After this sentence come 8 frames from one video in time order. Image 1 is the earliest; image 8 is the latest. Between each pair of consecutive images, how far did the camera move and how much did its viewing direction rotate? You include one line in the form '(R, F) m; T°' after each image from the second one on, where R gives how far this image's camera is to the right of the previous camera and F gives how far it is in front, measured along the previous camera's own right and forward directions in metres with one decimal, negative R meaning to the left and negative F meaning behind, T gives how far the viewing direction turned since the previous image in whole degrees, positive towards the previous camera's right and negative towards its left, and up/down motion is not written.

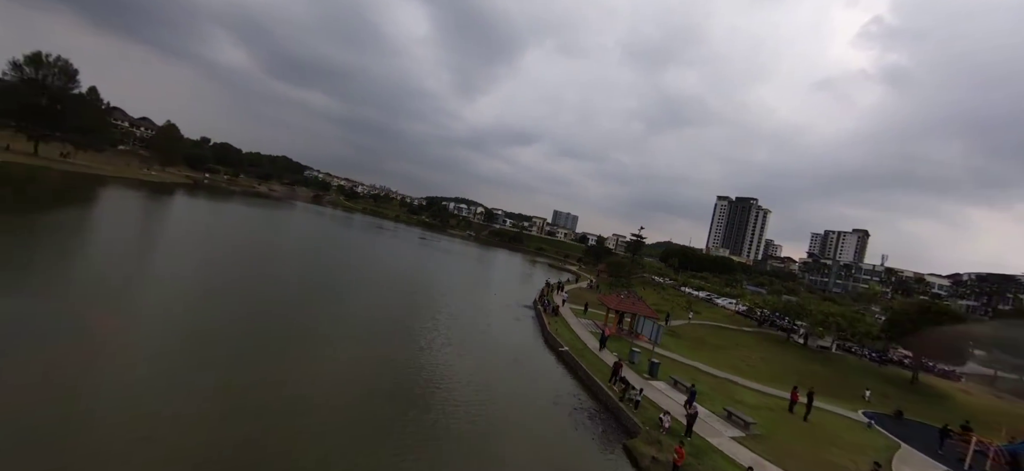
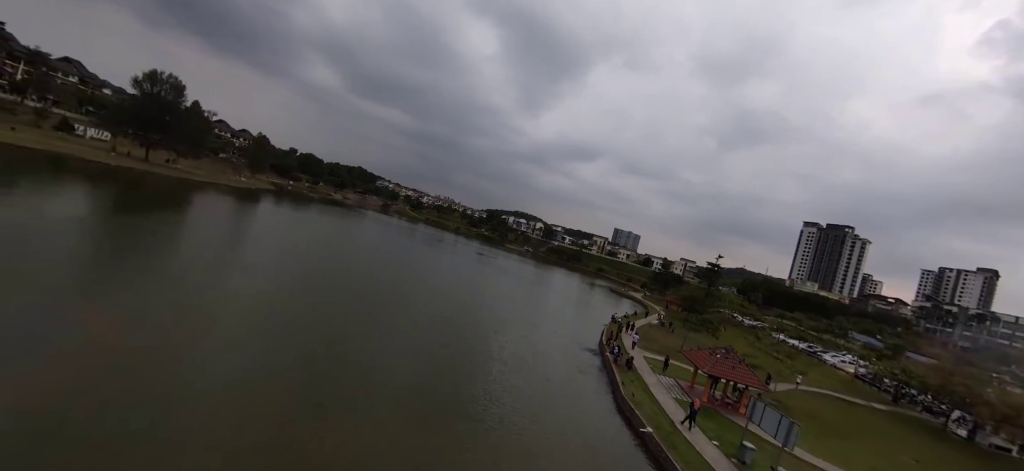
(-0.2, +1.1) m; -8°
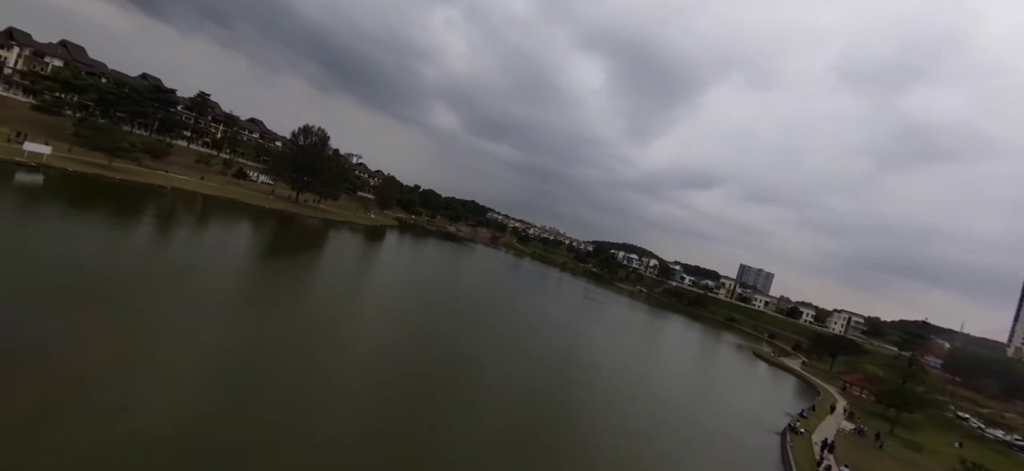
(-0.5, +1.7) m; -14°
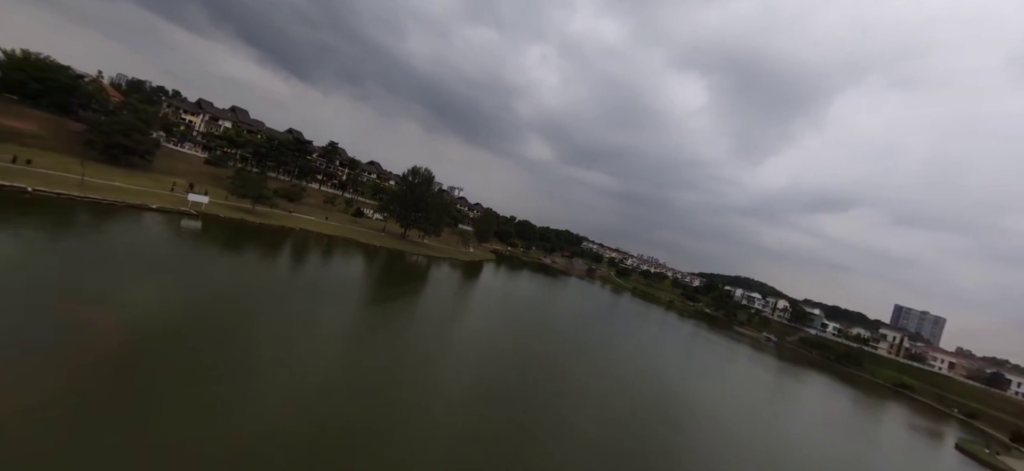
(-0.3, +1.4) m; -13°
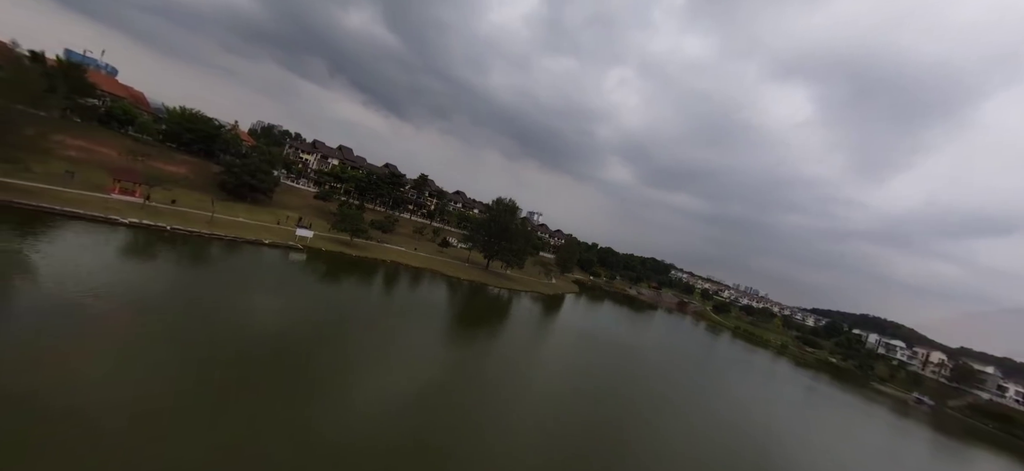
(-0.3, +1.2) m; -11°
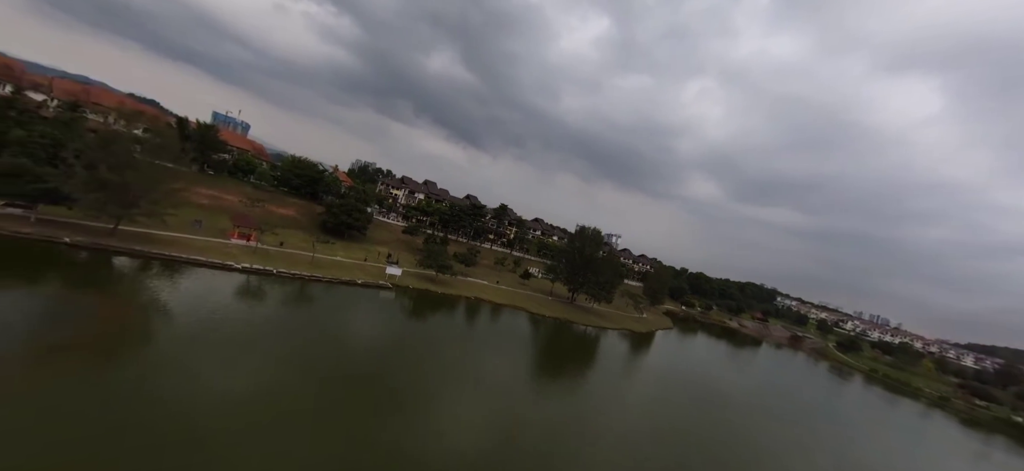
(-0.4, +1.3) m; -11°
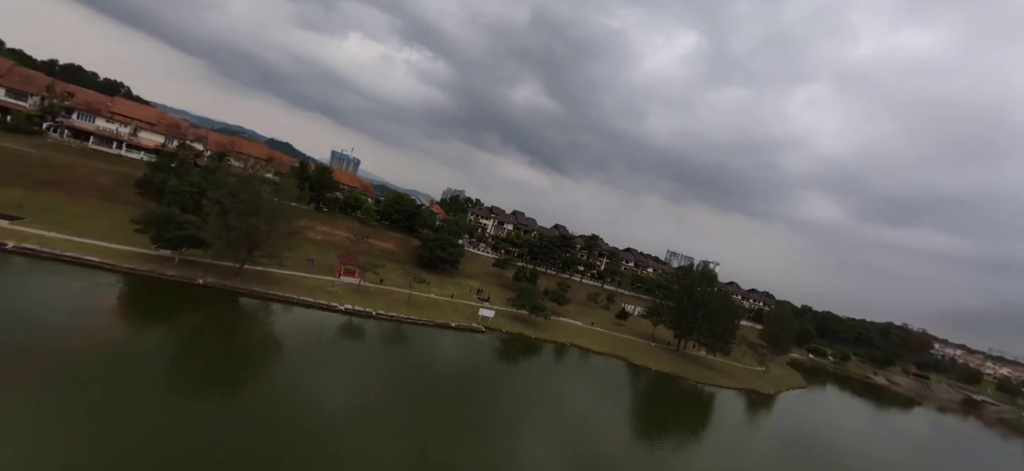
(-0.8, +1.8) m; -12°
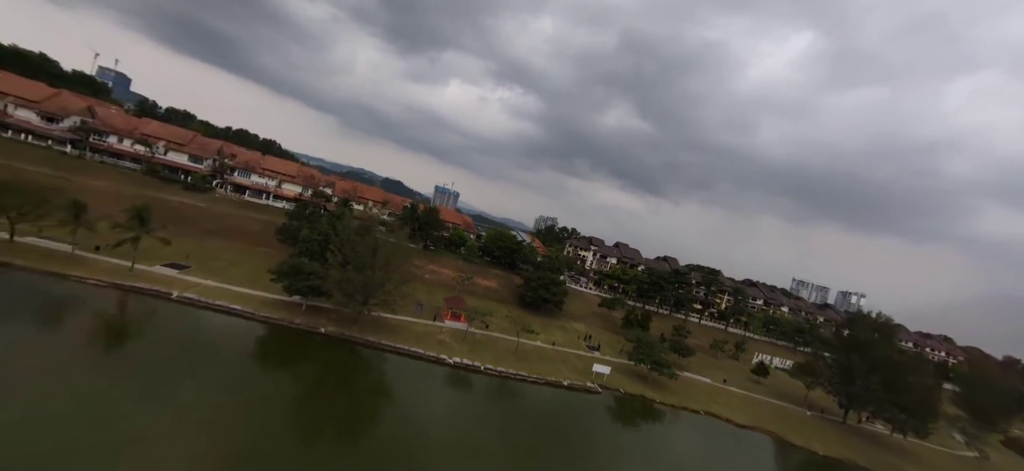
(-1.1, +2.1) m; -13°
